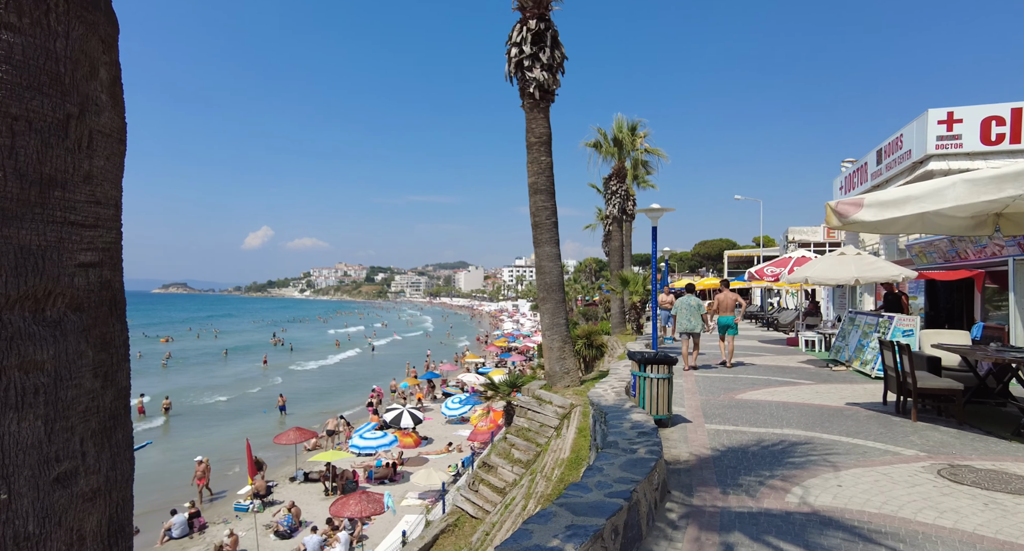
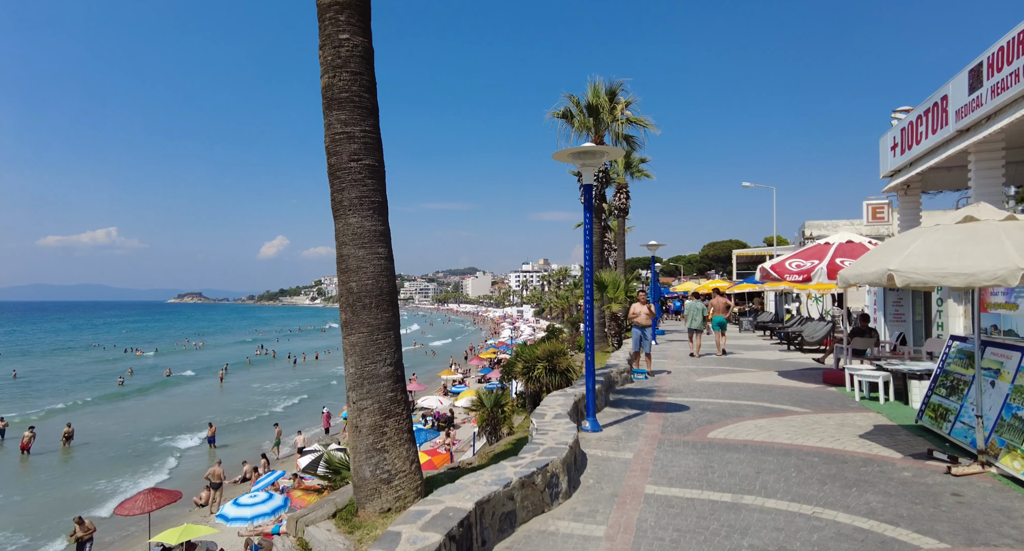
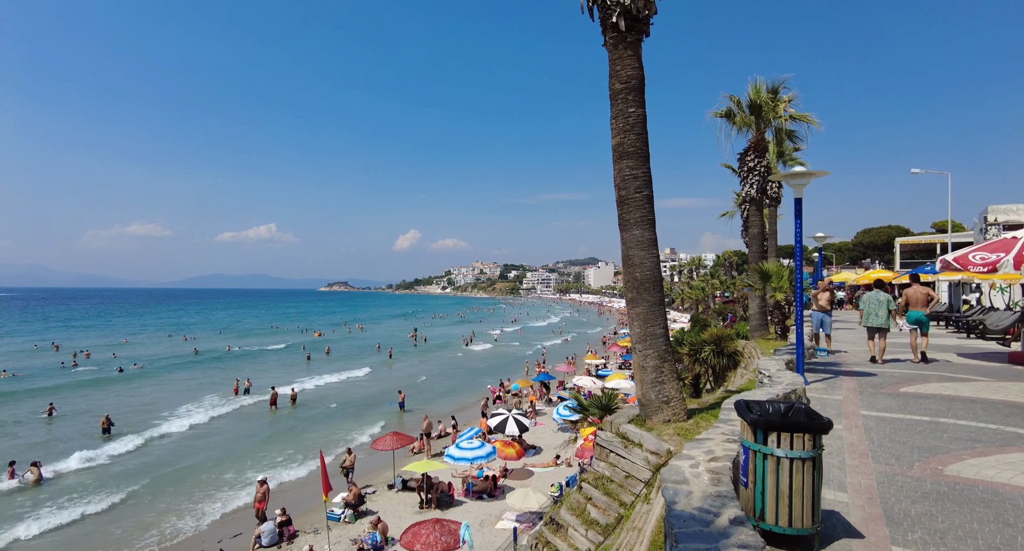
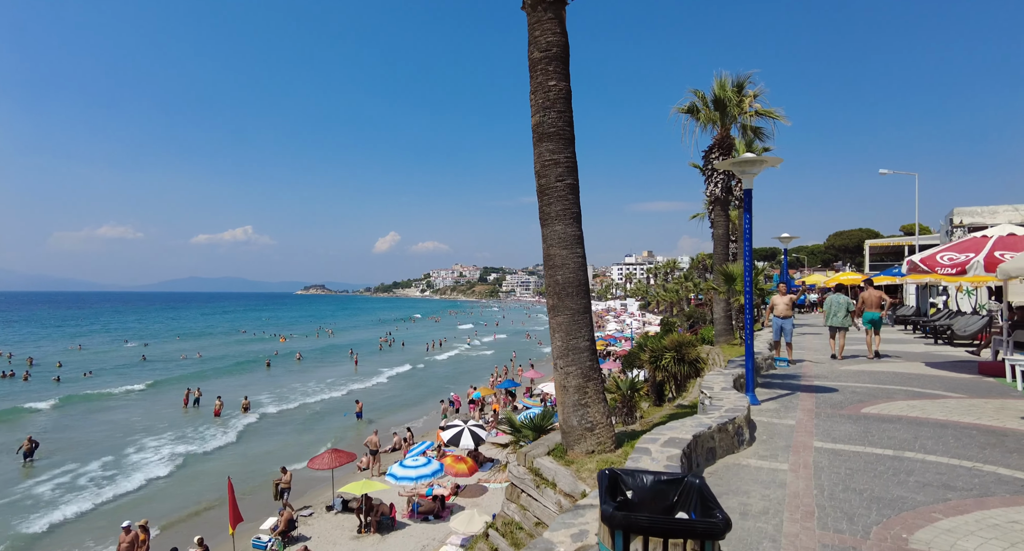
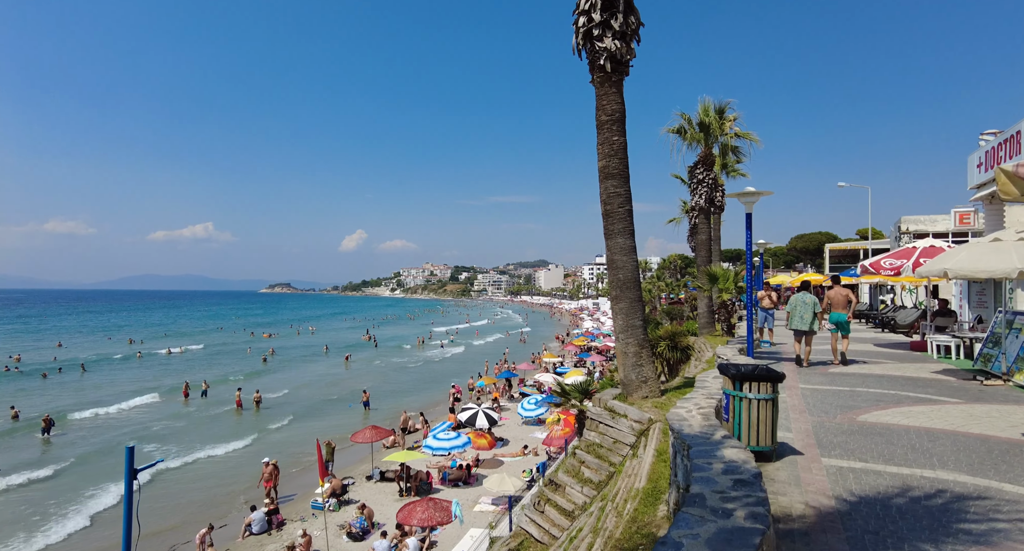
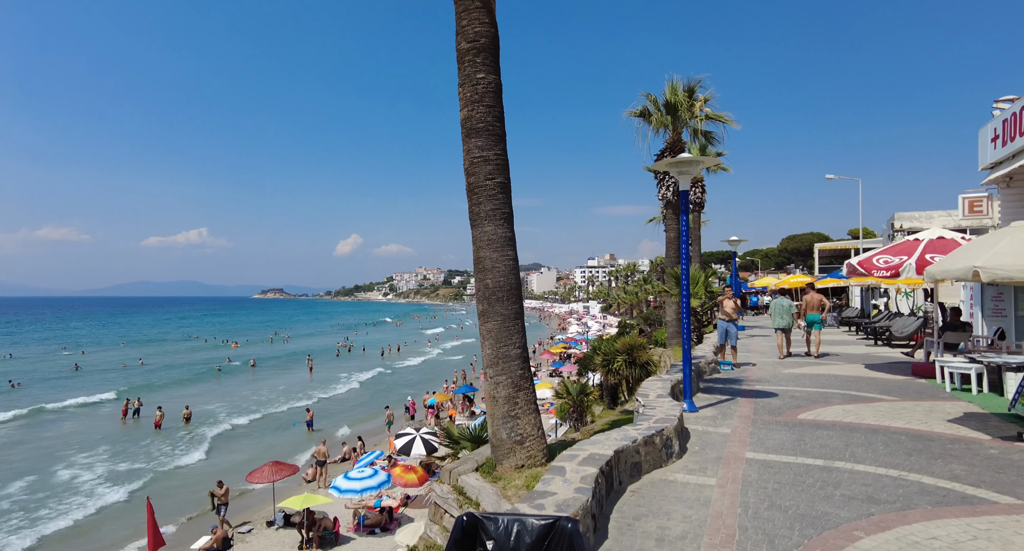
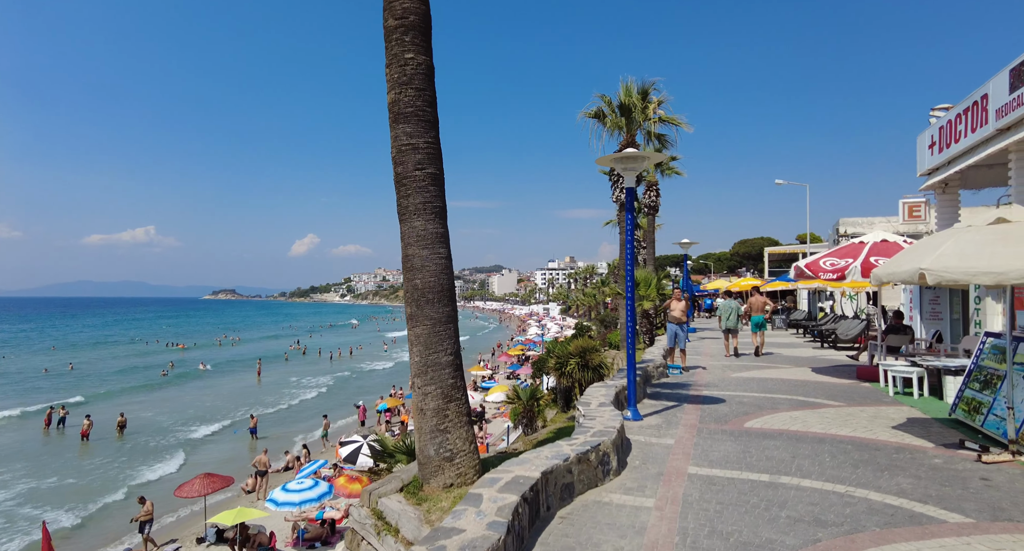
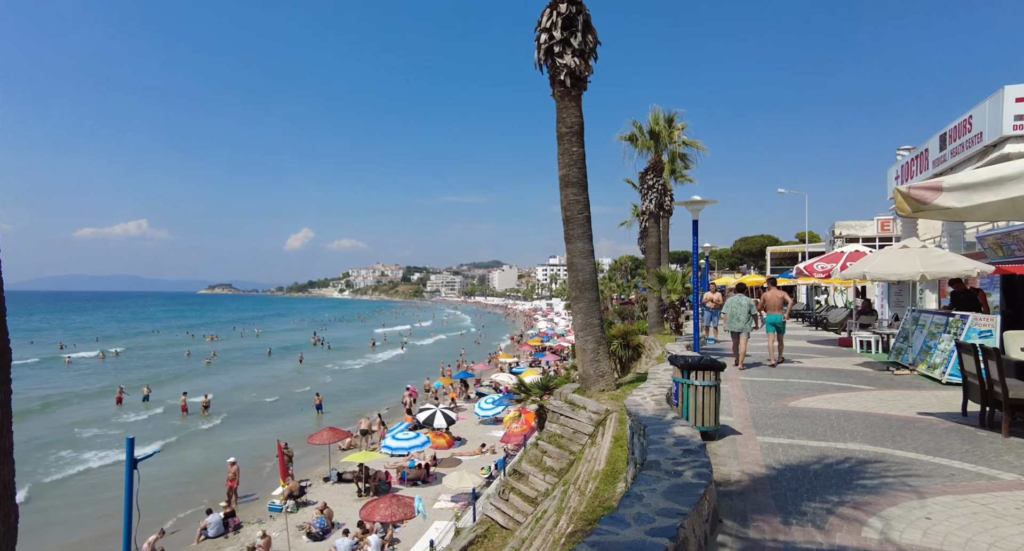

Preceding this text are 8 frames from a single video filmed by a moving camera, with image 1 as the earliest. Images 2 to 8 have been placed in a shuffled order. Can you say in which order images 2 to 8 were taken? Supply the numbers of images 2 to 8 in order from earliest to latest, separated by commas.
8, 5, 3, 4, 6, 7, 2
